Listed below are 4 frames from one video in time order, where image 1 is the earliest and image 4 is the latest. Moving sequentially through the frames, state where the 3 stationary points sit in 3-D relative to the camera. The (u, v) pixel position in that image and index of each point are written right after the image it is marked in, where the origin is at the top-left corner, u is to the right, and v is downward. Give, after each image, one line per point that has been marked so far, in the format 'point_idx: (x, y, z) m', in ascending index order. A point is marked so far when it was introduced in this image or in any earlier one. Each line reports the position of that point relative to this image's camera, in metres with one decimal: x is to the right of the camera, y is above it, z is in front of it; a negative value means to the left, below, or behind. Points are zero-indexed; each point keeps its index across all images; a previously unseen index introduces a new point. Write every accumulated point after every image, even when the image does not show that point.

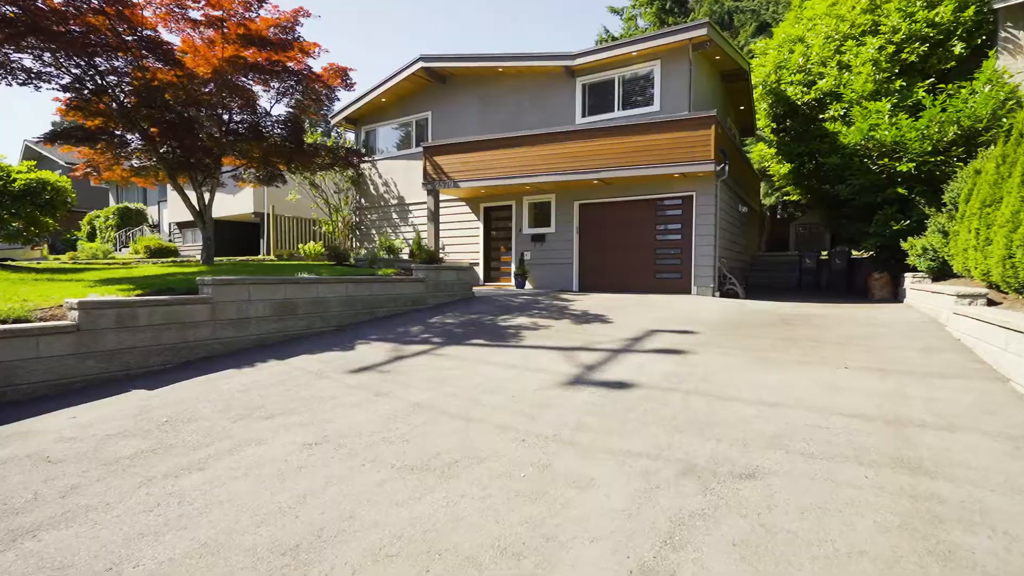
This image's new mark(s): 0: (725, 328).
0: (+3.1, -0.6, +7.4) m
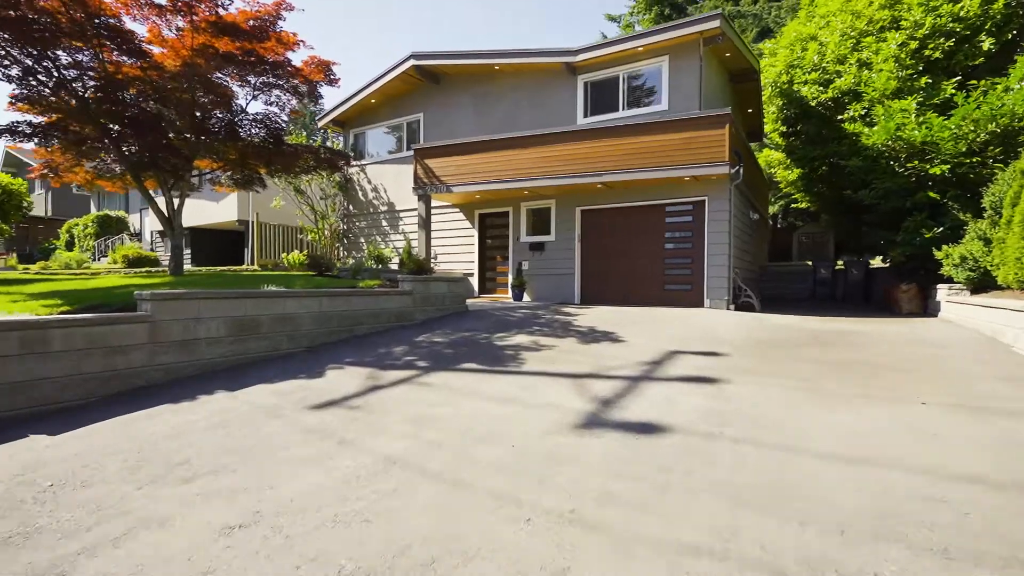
0: (+3.0, -0.7, +6.4) m
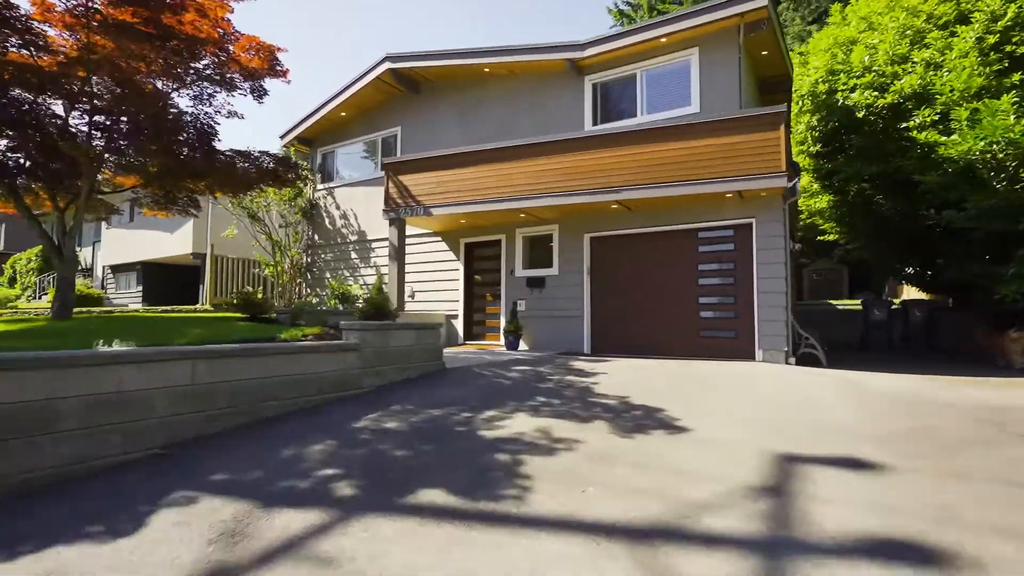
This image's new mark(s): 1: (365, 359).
0: (+3.0, -1.2, +3.8) m
1: (-1.6, -0.8, +5.7) m
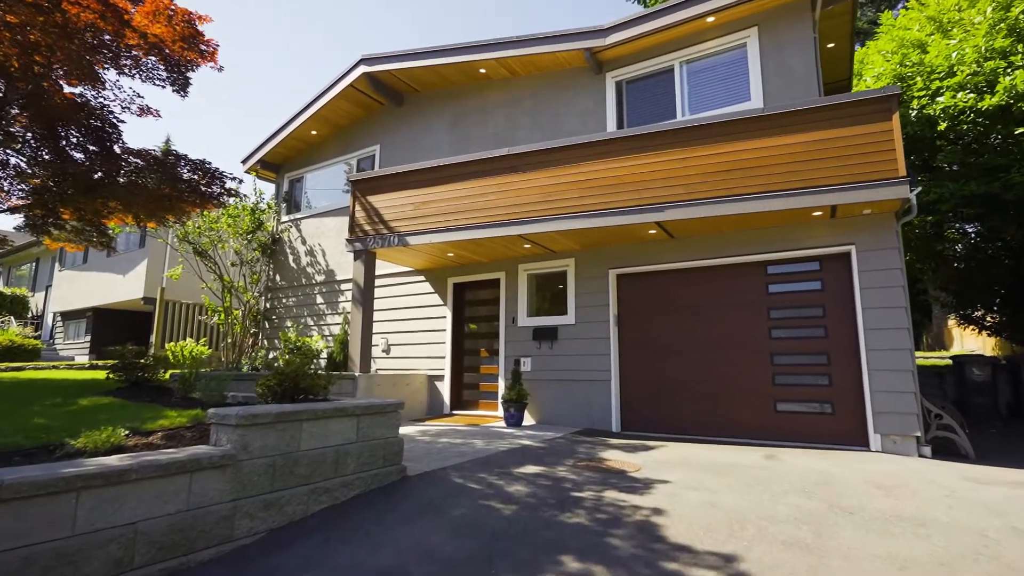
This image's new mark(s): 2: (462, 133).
0: (+3.0, -1.4, +1.2) m
1: (-1.6, -1.2, +3.1) m
2: (-1.0, +2.9, +9.6) m
